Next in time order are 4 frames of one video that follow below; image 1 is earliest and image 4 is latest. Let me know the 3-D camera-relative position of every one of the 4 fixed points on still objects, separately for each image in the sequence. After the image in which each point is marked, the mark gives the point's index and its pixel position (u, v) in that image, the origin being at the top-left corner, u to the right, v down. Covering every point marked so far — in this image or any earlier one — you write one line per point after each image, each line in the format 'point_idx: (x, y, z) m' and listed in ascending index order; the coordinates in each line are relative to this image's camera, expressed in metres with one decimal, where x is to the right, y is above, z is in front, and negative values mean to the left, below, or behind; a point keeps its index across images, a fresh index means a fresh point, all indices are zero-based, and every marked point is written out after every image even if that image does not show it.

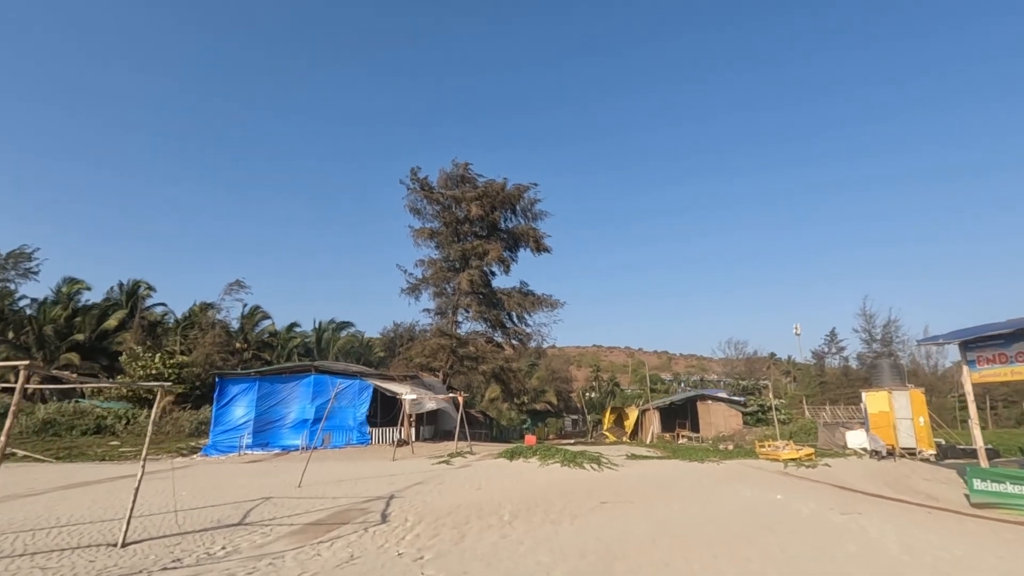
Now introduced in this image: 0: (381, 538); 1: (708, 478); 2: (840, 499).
0: (-2.1, -4.0, +8.5) m
1: (+5.5, -5.3, +15.0) m
2: (+7.3, -4.7, +11.8) m
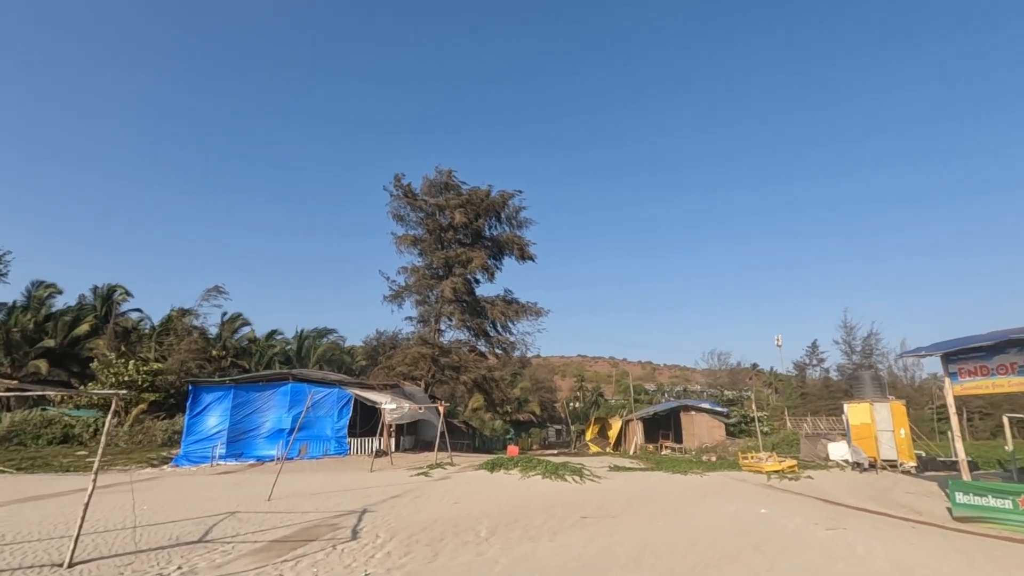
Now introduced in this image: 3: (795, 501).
0: (-2.5, -4.0, +8.1) m
1: (+4.9, -5.6, +14.8) m
2: (+6.8, -4.9, +11.6) m
3: (+7.2, -5.4, +13.6) m
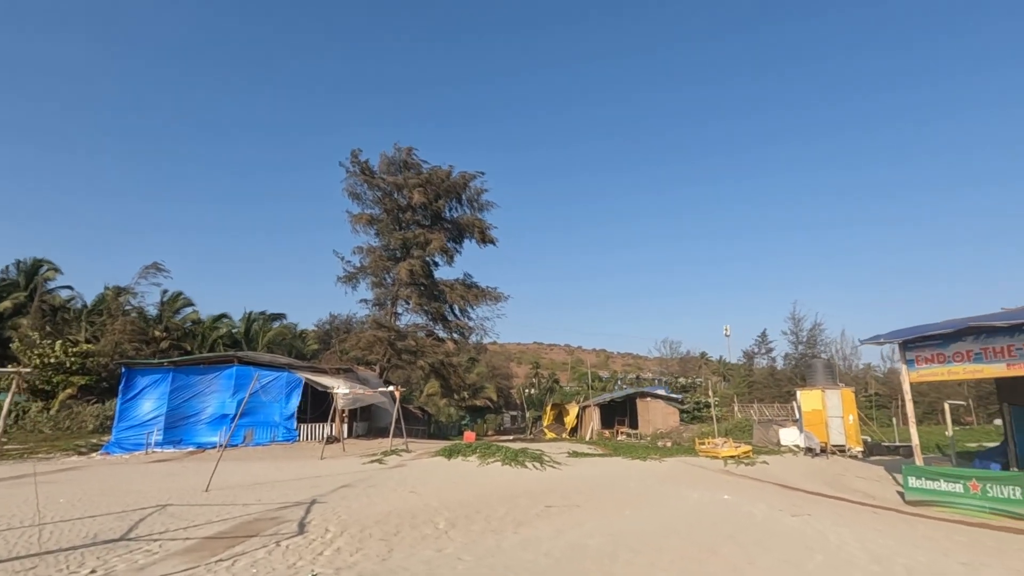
0: (-3.0, -3.6, +7.3) m
1: (+3.8, -5.2, +14.6) m
2: (+5.9, -4.6, +11.6) m
3: (+6.2, -5.1, +13.6) m
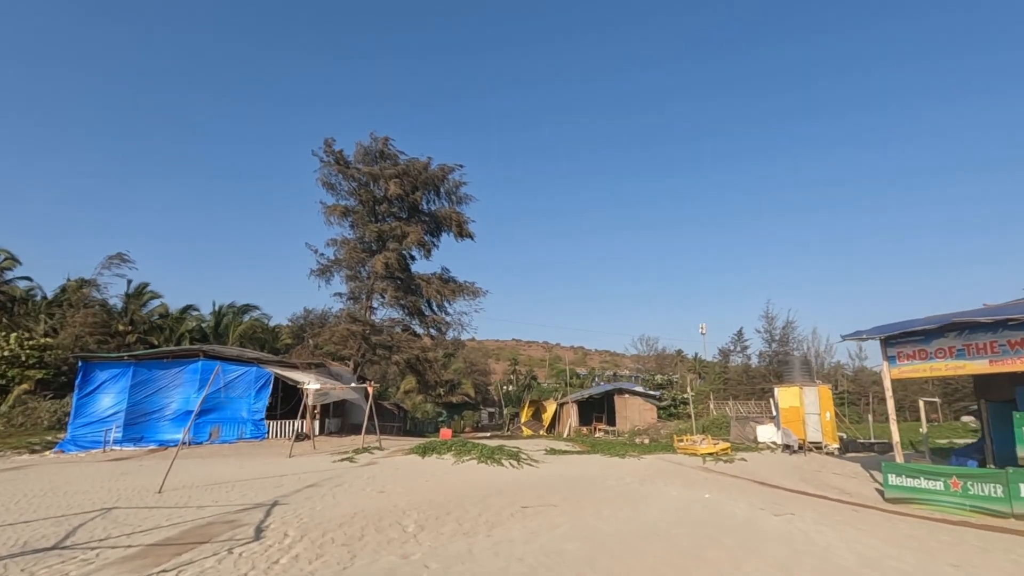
0: (-3.3, -3.4, +6.7) m
1: (+3.2, -5.0, +14.2) m
2: (+5.4, -4.5, +11.3) m
3: (+5.6, -4.9, +13.4) m
